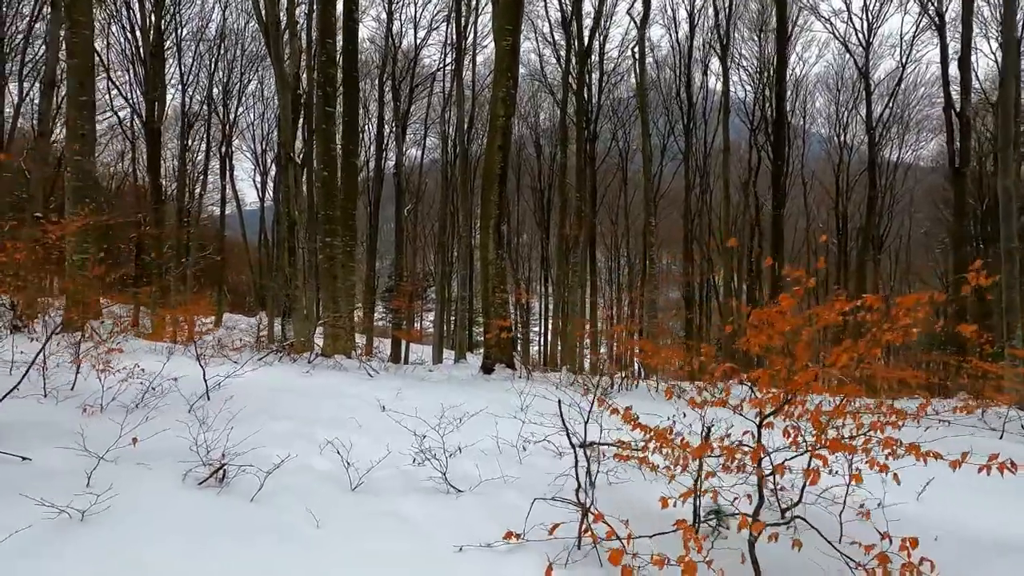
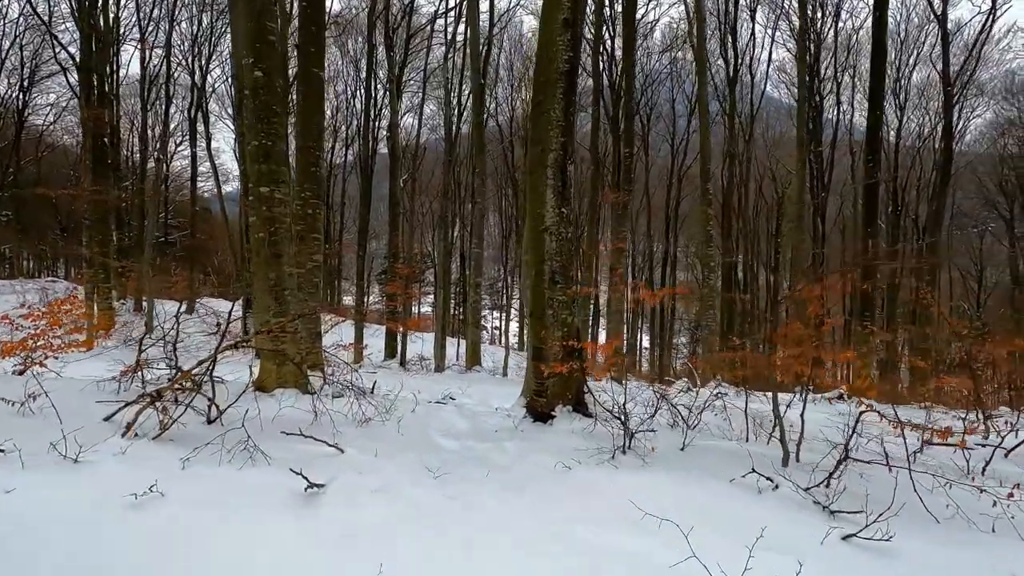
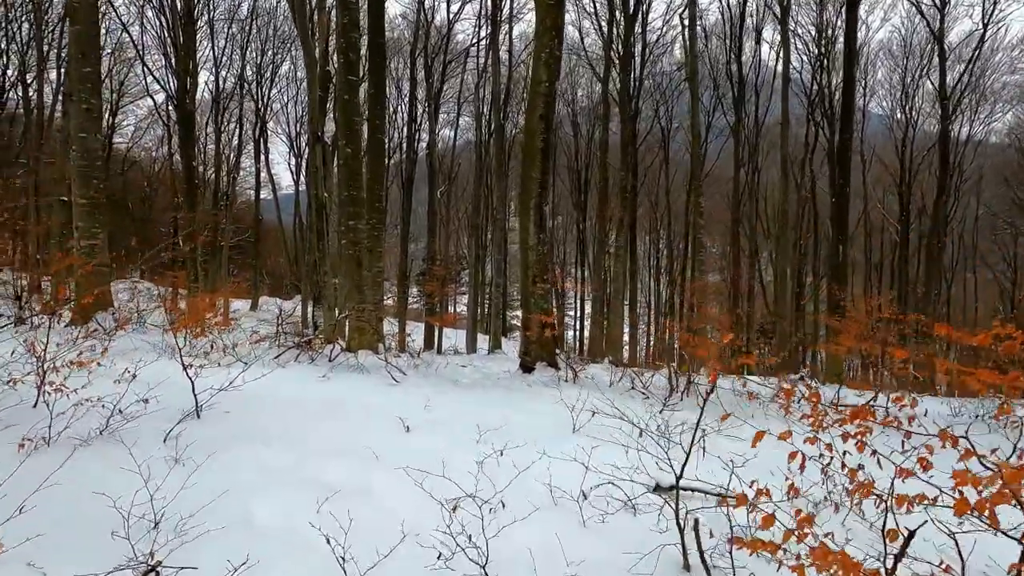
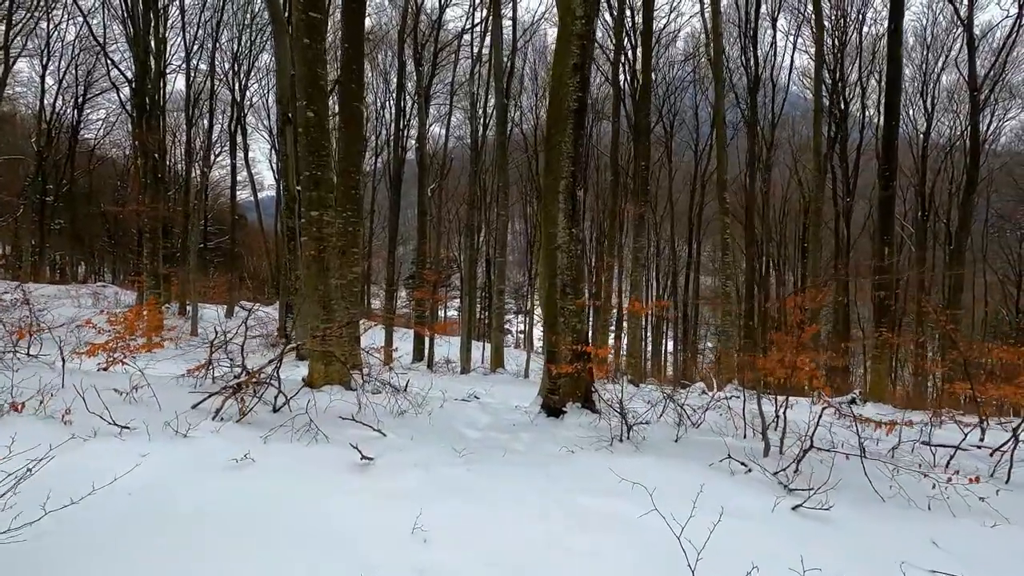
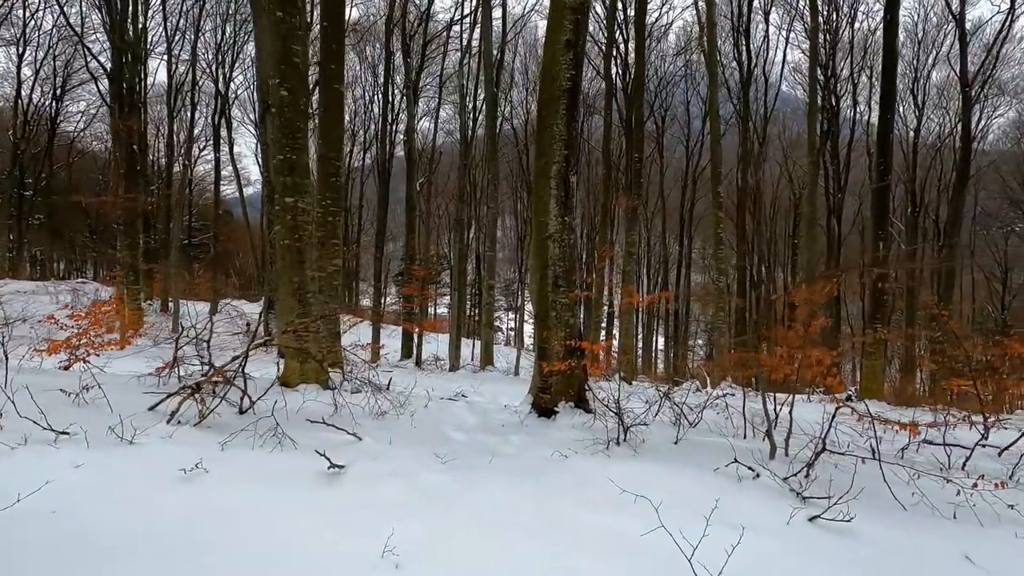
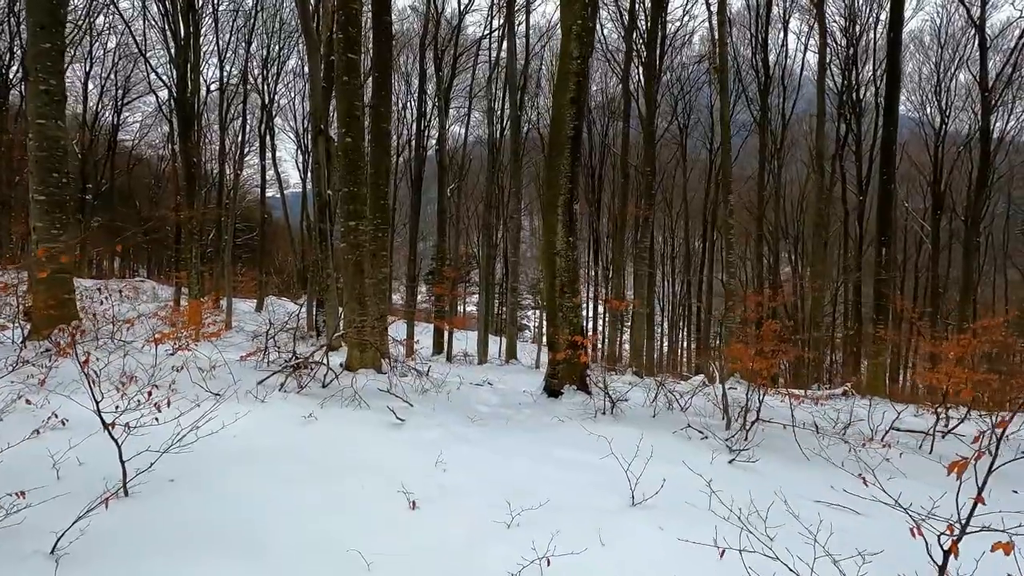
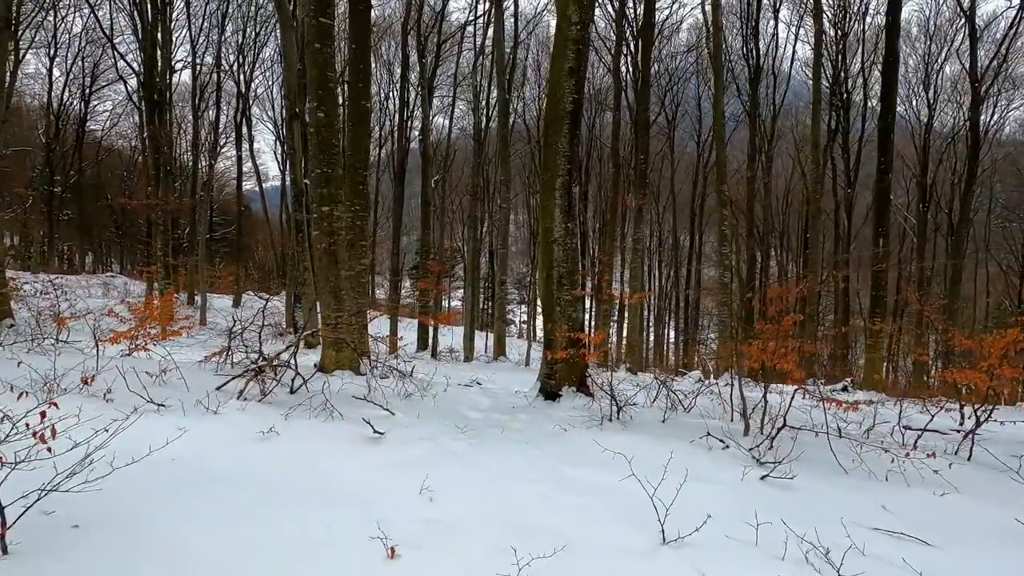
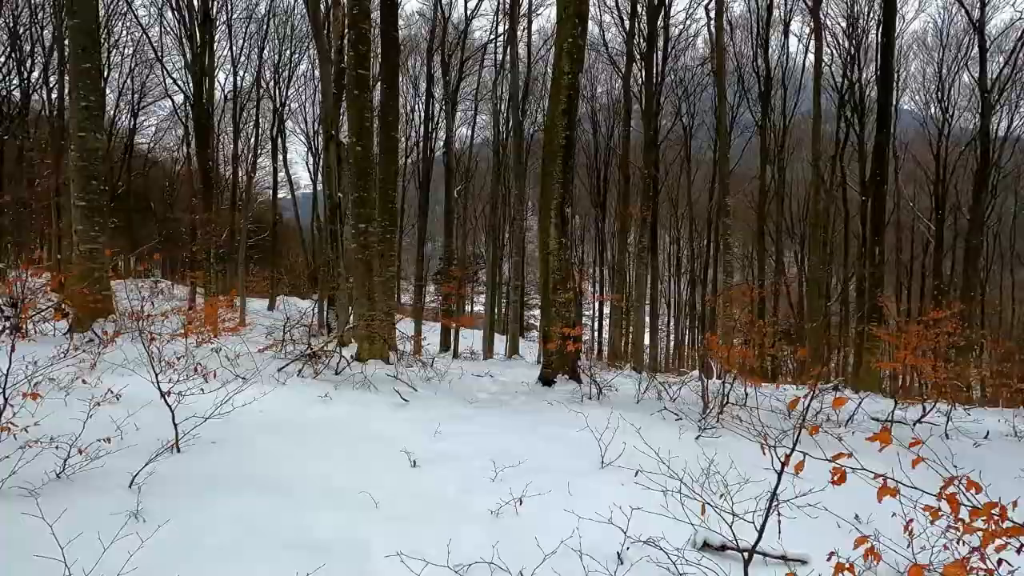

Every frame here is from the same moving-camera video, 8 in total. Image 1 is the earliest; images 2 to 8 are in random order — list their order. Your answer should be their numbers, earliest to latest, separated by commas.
3, 8, 6, 7, 4, 5, 2
